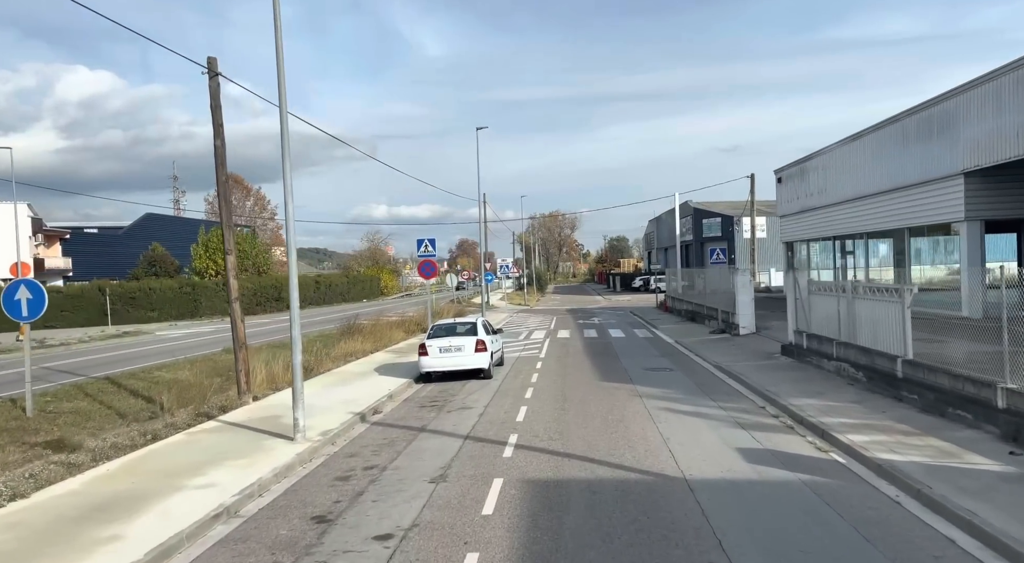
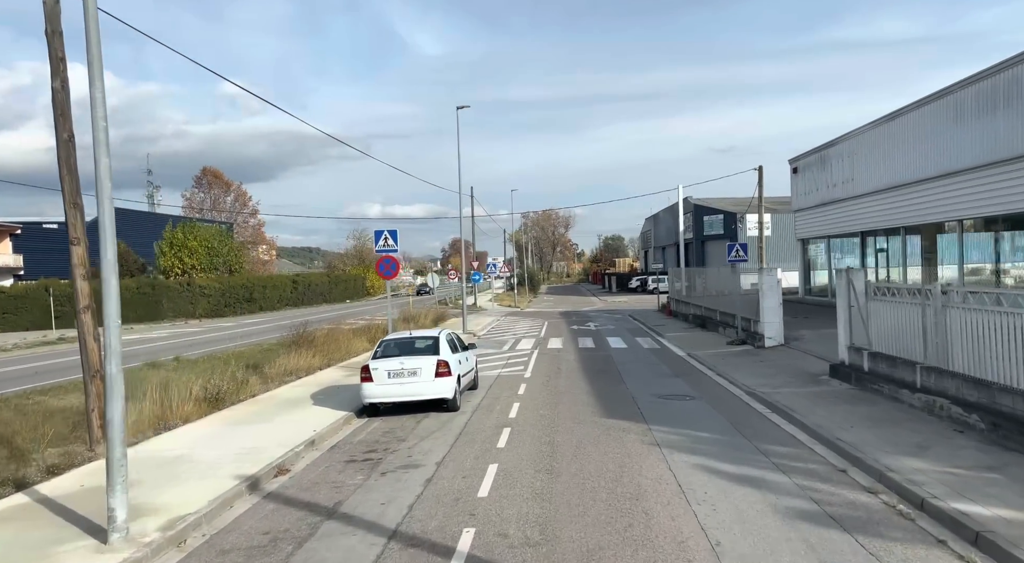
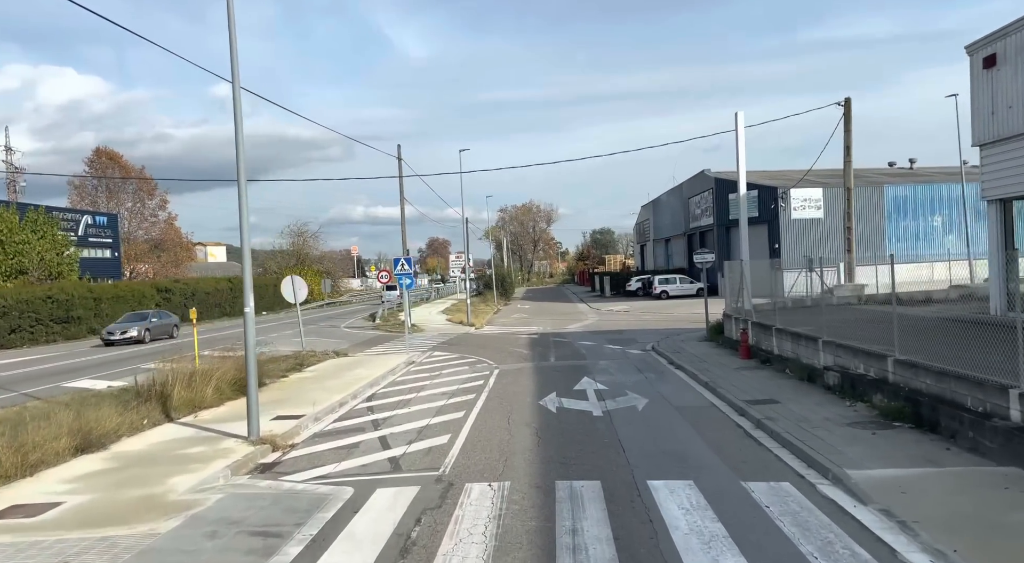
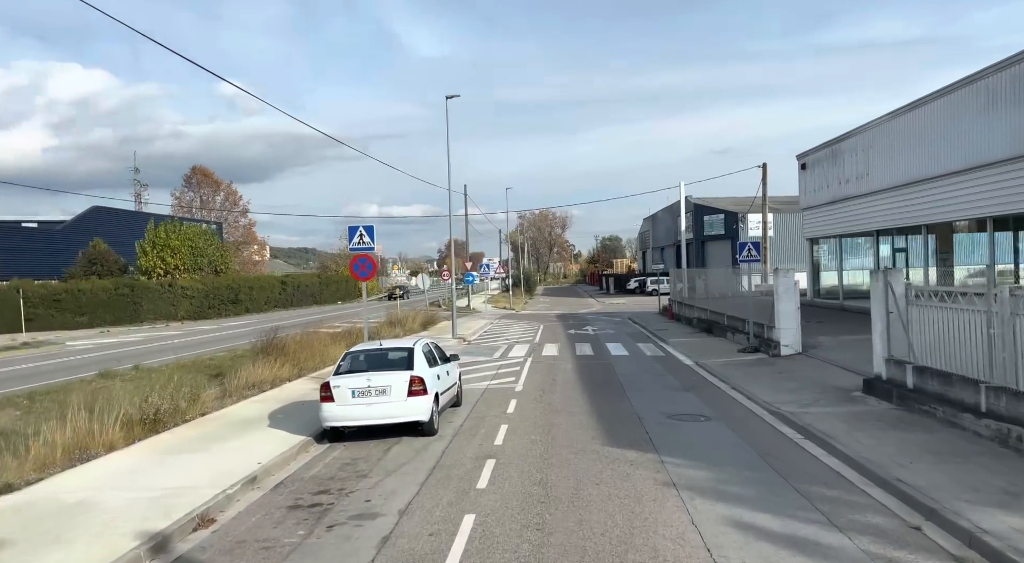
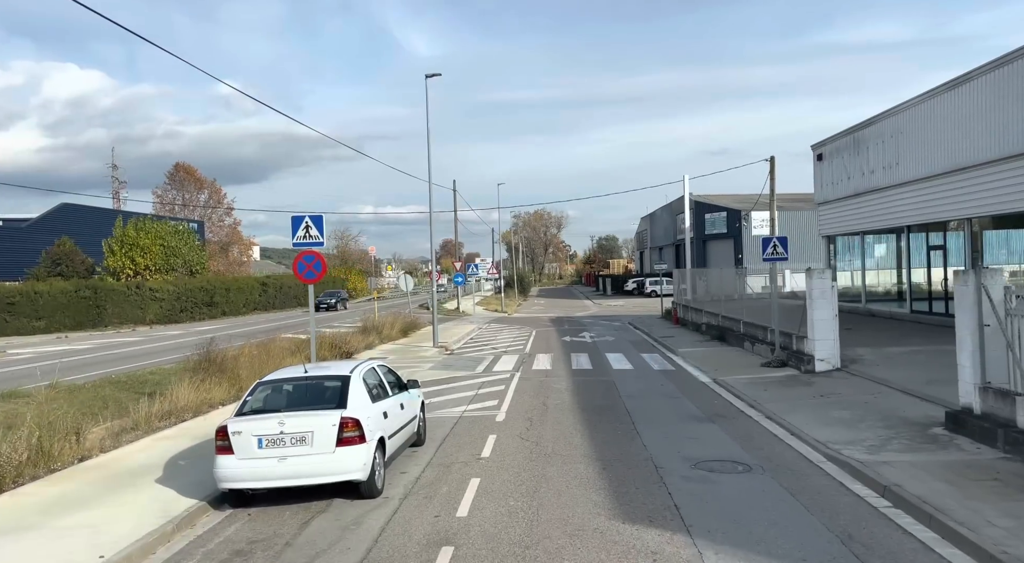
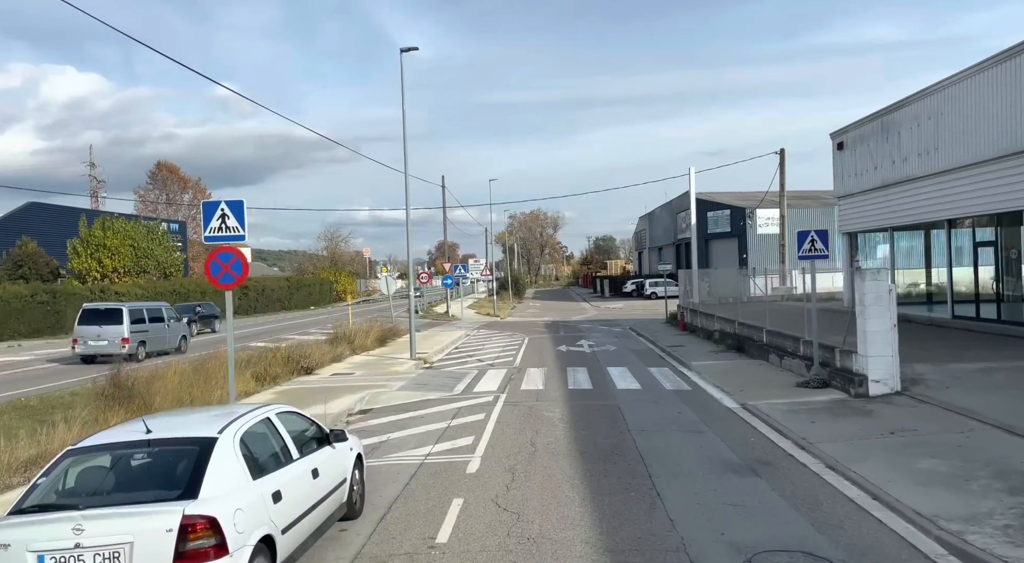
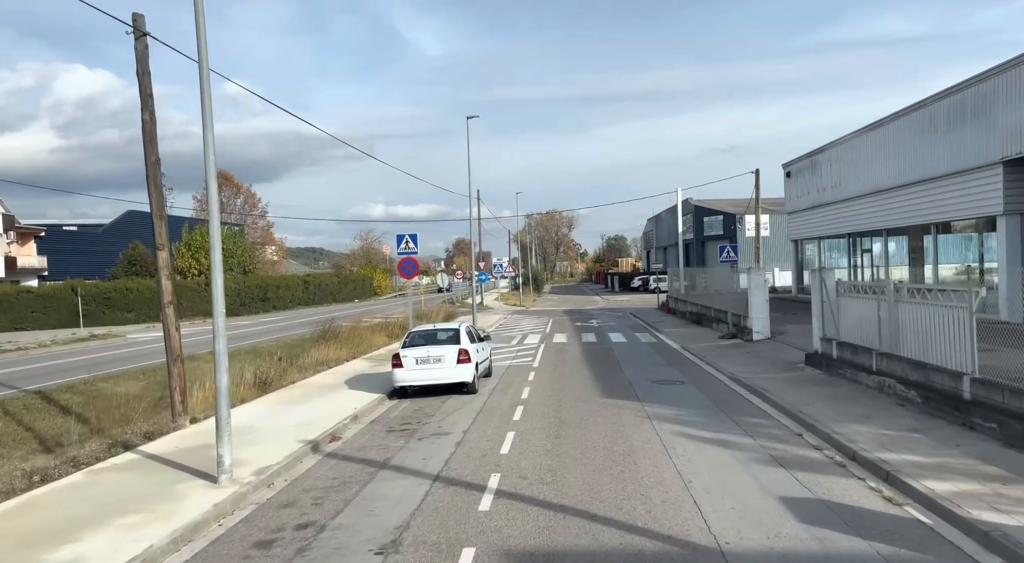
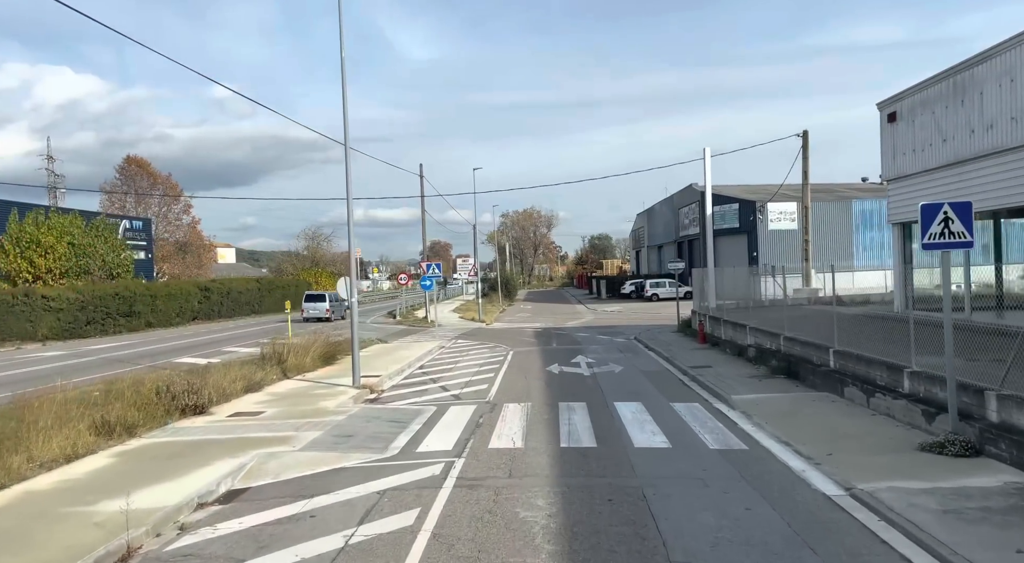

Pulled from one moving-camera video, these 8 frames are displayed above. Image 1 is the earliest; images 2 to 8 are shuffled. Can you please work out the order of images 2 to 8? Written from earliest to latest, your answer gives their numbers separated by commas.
7, 2, 4, 5, 6, 8, 3
